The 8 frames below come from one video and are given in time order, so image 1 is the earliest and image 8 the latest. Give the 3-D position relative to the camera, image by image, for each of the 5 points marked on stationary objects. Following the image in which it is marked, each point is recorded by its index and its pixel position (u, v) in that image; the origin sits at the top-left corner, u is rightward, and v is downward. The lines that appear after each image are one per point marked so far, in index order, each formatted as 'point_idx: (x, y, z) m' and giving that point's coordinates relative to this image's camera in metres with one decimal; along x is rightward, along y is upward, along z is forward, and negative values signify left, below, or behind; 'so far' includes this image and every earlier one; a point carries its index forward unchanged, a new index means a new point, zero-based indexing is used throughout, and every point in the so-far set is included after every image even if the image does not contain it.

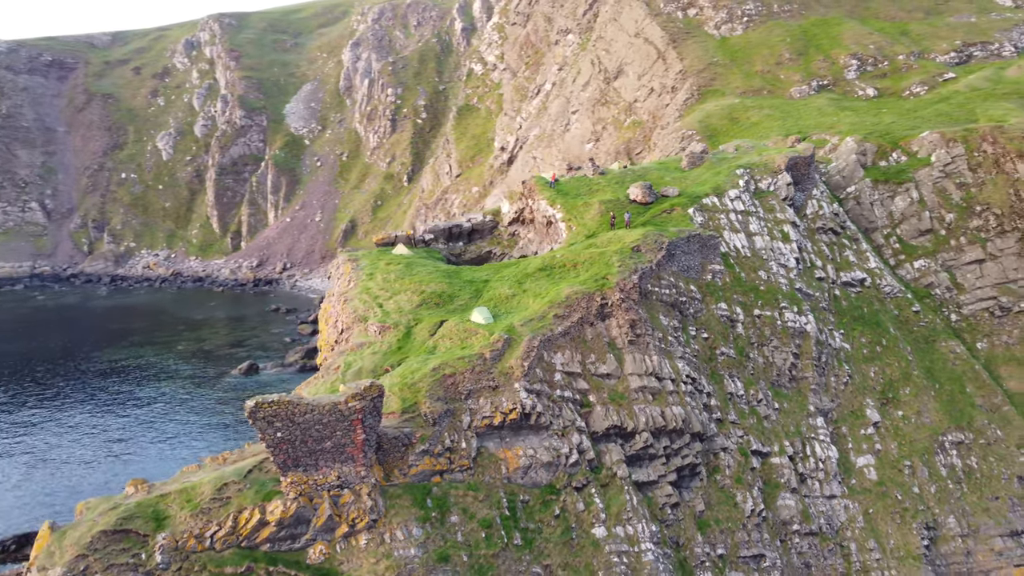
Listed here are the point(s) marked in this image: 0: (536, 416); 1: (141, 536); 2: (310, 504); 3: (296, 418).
0: (+0.6, -3.5, +17.0) m
1: (-7.3, -5.0, +12.6) m
2: (-4.2, -4.6, +13.4) m
3: (-4.5, -2.7, +13.2) m
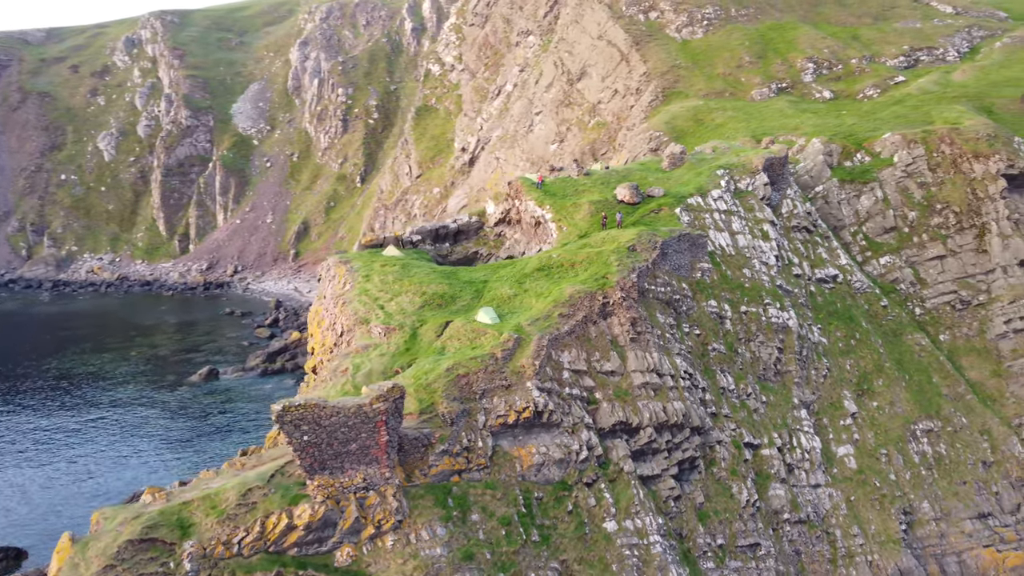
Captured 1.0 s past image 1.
0: (+1.0, -3.5, +17.2) m
1: (-6.7, -5.0, +12.3) m
2: (-3.7, -4.7, +13.4) m
3: (-3.9, -2.8, +13.1) m
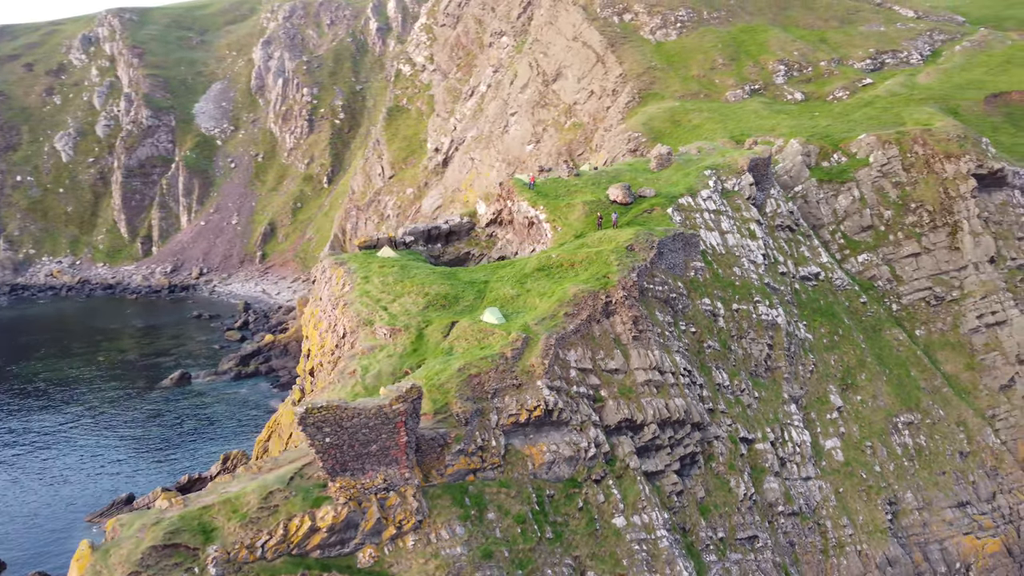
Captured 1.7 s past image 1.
0: (+1.3, -3.5, +17.4) m
1: (-6.2, -5.1, +12.2) m
2: (-3.2, -4.7, +13.4) m
3: (-3.5, -2.8, +13.1) m
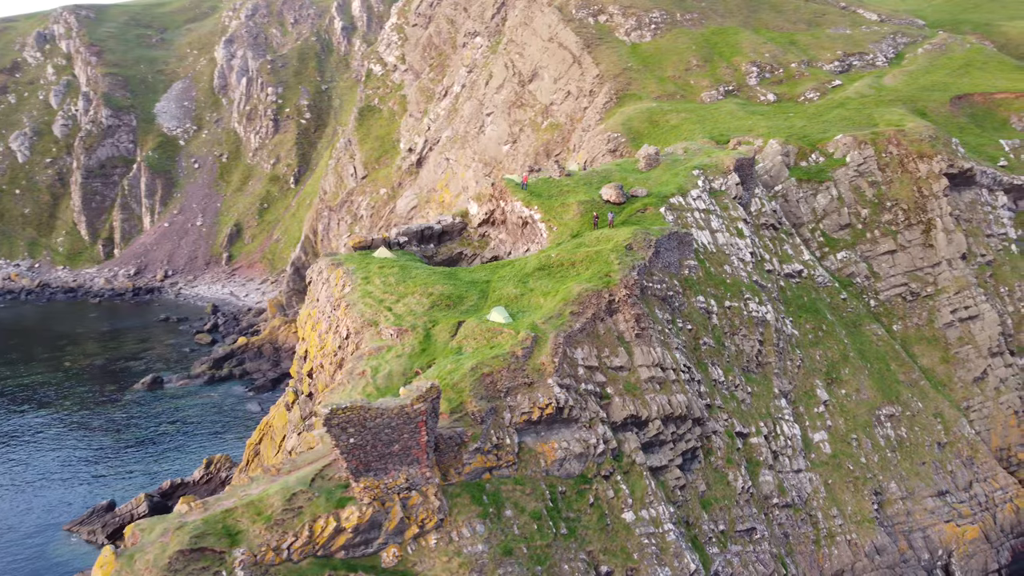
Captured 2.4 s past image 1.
0: (+1.6, -3.4, +17.6) m
1: (-5.7, -5.1, +12.1) m
2: (-2.7, -4.7, +13.4) m
3: (-3.0, -2.8, +13.1) m
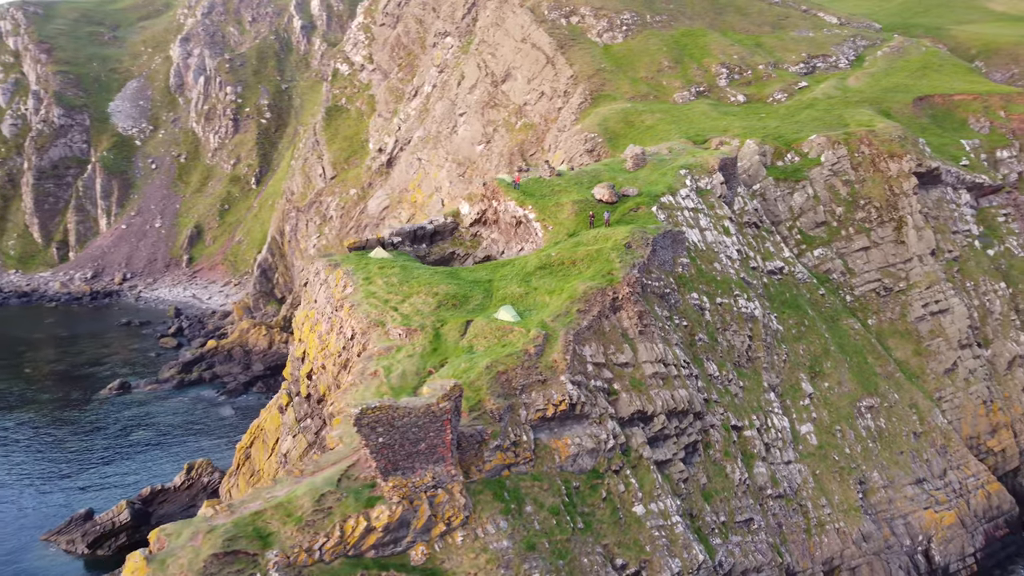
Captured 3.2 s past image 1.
0: (+1.9, -3.4, +17.9) m
1: (-5.0, -5.2, +12.1) m
2: (-2.2, -4.7, +13.4) m
3: (-2.4, -2.8, +13.2) m
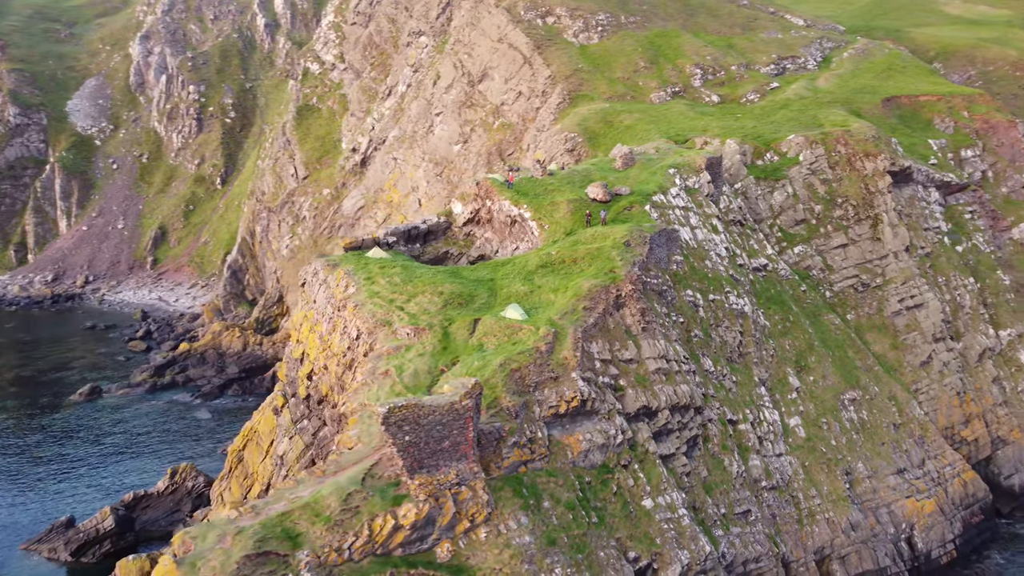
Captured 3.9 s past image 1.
0: (+2.3, -3.3, +18.1) m
1: (-4.4, -5.1, +12.0) m
2: (-1.6, -4.7, +13.5) m
3: (-1.9, -2.8, +13.2) m
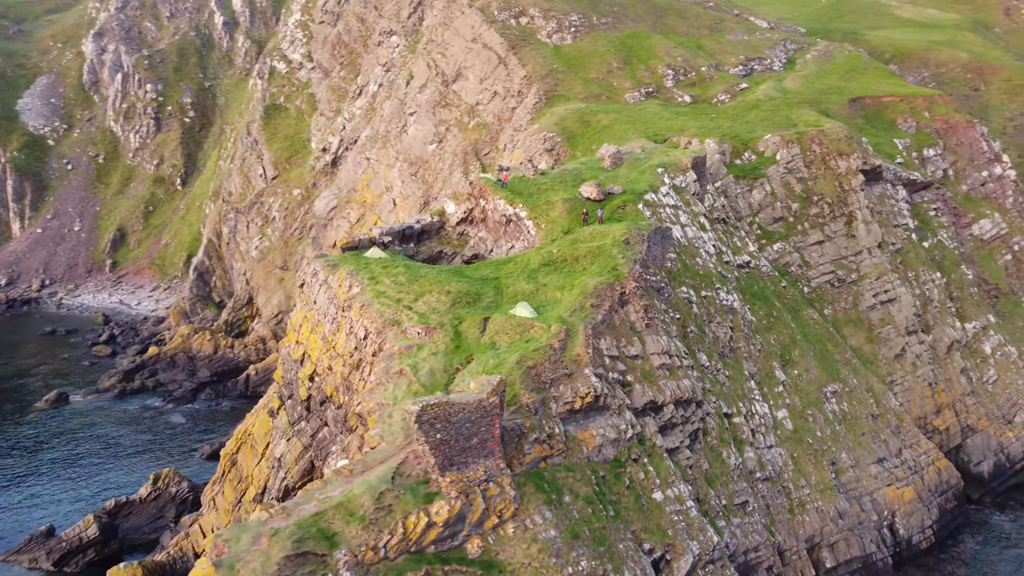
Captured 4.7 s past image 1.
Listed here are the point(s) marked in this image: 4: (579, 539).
0: (+2.7, -3.2, +18.4) m
1: (-3.7, -5.1, +12.0) m
2: (-1.0, -4.6, +13.6) m
3: (-1.3, -2.8, +13.3) m
4: (+1.6, -6.0, +15.0) m
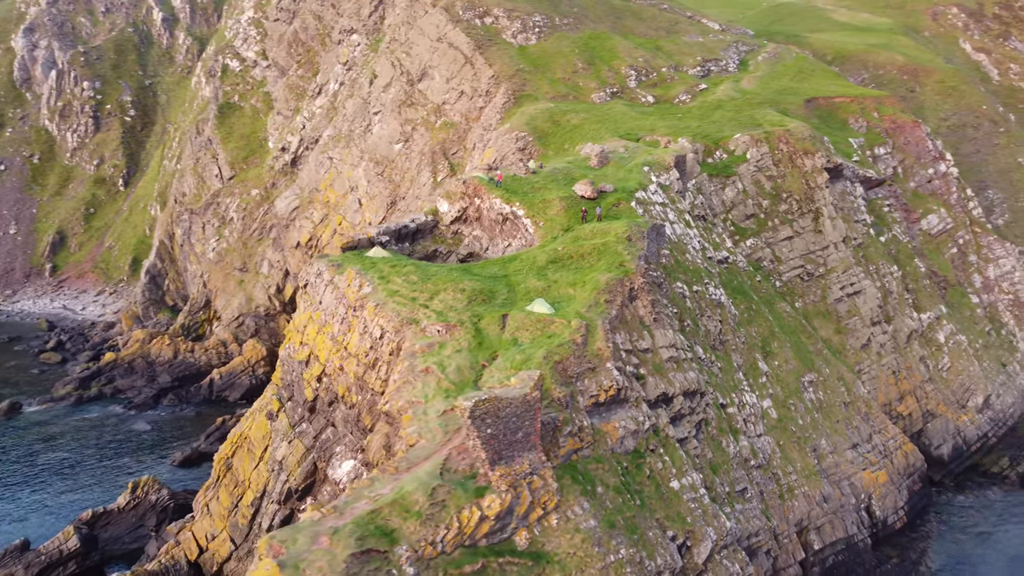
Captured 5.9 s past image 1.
0: (+3.4, -3.1, +18.9) m
1: (-2.6, -5.1, +12.1) m
2: (0.0, -4.5, +13.9) m
3: (-0.3, -2.7, +13.6) m
4: (+2.5, -5.9, +15.5) m
